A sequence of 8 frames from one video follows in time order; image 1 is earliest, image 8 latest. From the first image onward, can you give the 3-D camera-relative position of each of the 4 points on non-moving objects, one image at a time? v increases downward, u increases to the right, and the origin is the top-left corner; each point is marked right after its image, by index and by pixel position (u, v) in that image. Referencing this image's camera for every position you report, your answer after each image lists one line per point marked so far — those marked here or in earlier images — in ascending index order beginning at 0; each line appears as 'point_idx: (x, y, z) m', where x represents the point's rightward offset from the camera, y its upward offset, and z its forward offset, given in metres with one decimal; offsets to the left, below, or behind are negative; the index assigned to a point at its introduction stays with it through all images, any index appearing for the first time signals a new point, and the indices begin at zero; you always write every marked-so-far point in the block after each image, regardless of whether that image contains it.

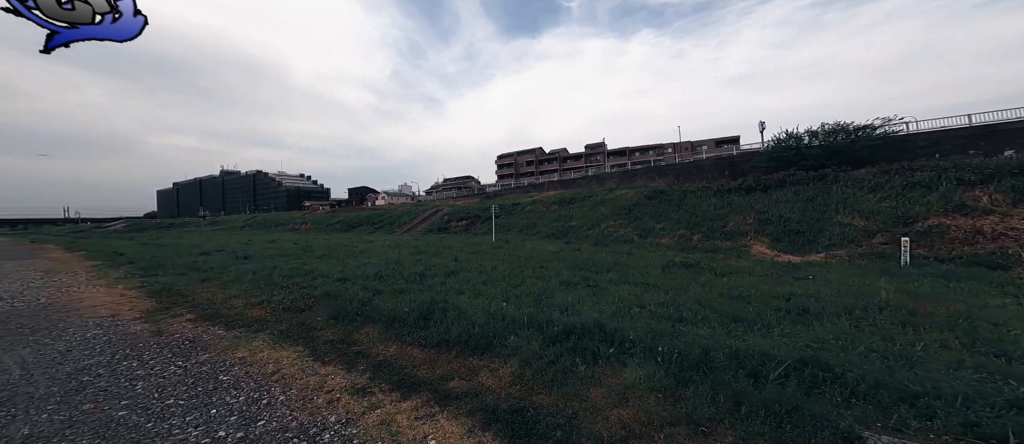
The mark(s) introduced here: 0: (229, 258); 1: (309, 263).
0: (-11.5, -1.8, +13.8) m
1: (-6.0, -1.5, +10.0) m
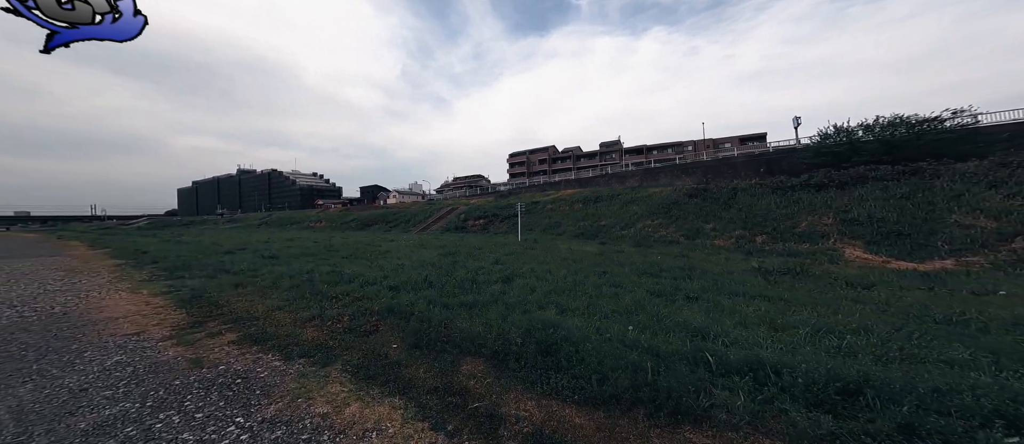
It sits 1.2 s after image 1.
0: (-10.0, -1.7, +13.3) m
1: (-4.7, -1.5, +9.4) m
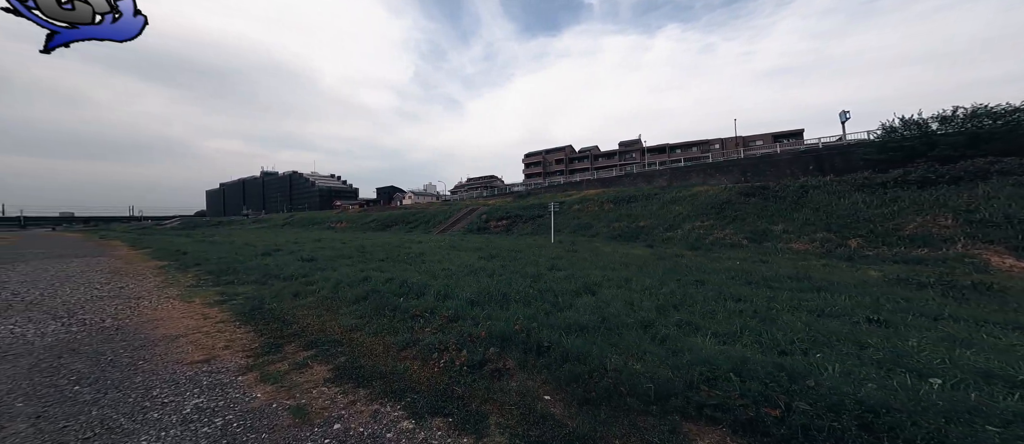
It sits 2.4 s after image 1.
0: (-8.2, -1.8, +12.8) m
1: (-3.1, -1.5, +8.7) m
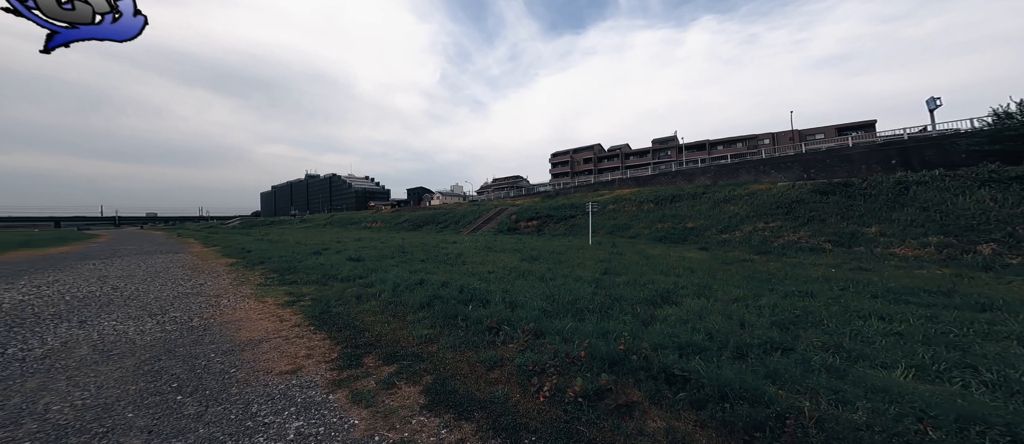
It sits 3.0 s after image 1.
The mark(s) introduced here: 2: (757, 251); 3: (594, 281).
0: (-6.3, -1.8, +13.0) m
1: (-1.6, -1.5, +8.4) m
2: (+10.7, -1.2, +14.5) m
3: (+2.2, -1.6, +9.4) m
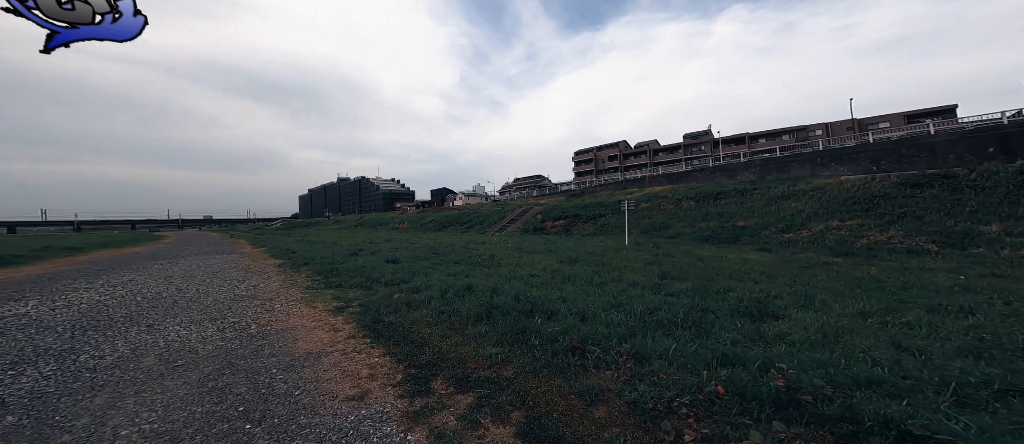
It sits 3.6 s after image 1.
0: (-4.6, -1.8, +12.8) m
1: (-0.3, -1.5, +7.8) m
2: (+12.5, -1.2, +13.0) m
3: (+3.6, -1.6, +8.4) m
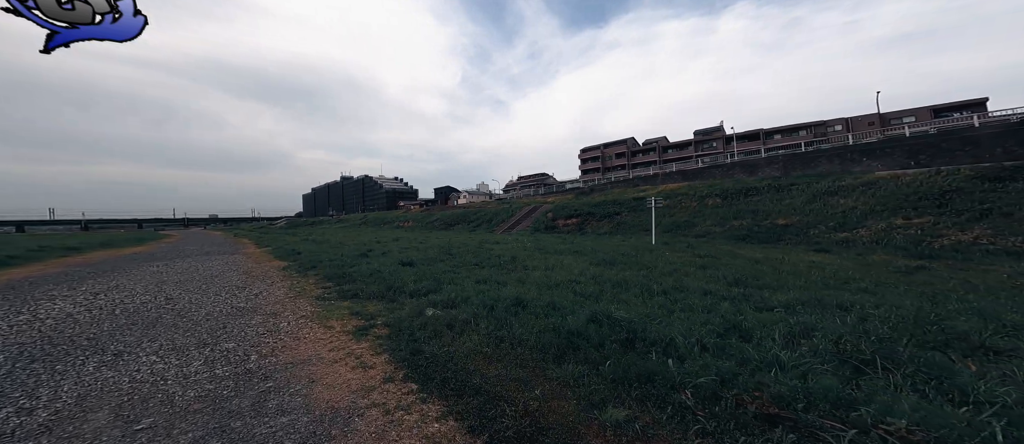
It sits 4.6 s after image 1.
0: (-3.4, -1.8, +11.2) m
1: (+0.9, -1.5, +6.2) m
2: (+13.7, -1.1, +11.3) m
3: (+4.8, -1.5, +6.9) m
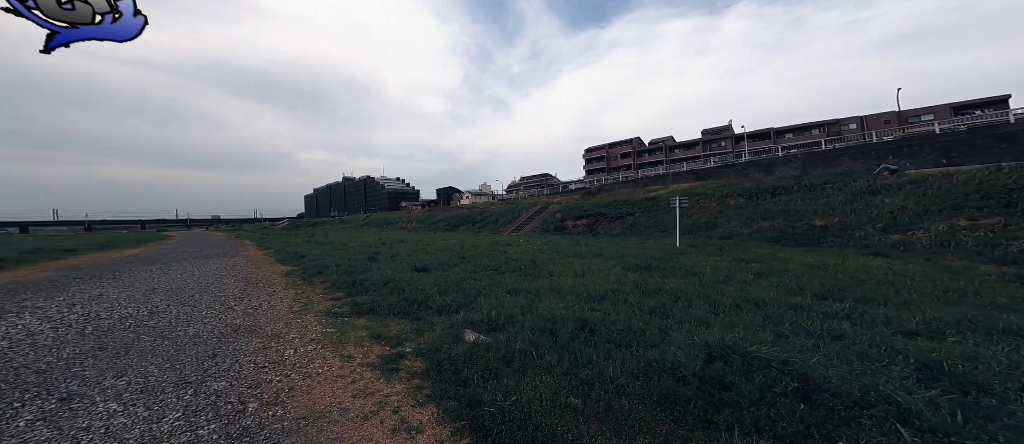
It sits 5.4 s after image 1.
0: (-2.4, -1.8, +9.9) m
1: (+1.9, -1.5, +4.9) m
2: (+14.7, -1.1, +10.0) m
3: (+5.8, -1.6, +5.5) m
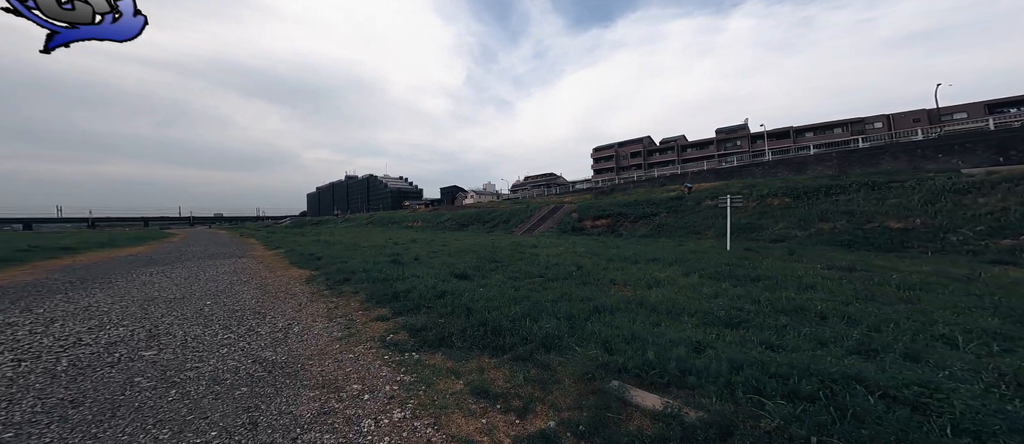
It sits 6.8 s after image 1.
0: (-0.3, -1.8, +7.9) m
1: (+4.0, -1.5, +2.9) m
2: (+16.8, -1.2, +8.0) m
3: (+7.9, -1.6, +3.5) m
